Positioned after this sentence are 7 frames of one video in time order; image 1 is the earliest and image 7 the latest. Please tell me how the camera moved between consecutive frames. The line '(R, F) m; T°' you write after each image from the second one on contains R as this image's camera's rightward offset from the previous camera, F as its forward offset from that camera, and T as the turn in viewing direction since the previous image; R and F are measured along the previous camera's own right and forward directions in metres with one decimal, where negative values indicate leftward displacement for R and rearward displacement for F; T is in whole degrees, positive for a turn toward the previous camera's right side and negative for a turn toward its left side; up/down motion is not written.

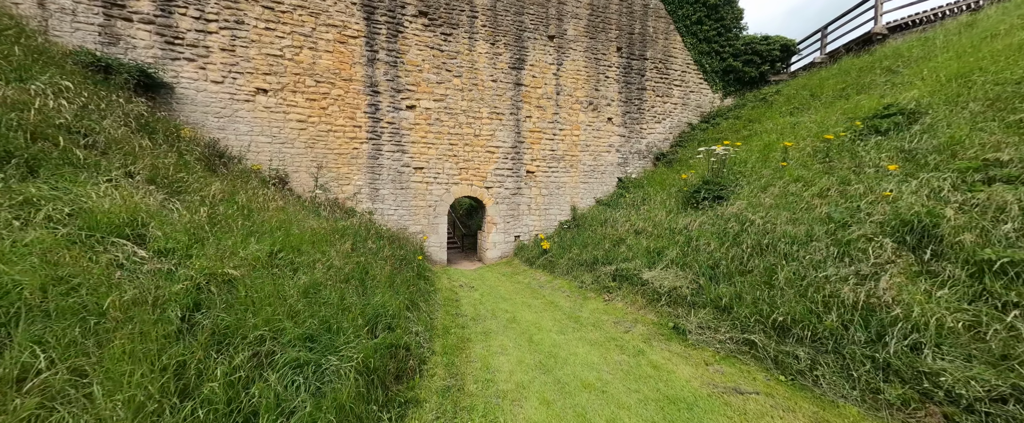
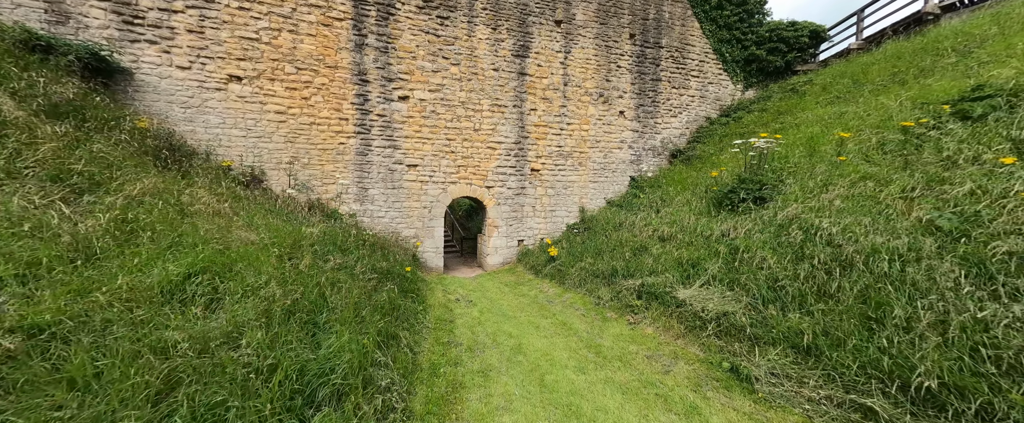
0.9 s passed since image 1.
(0.0, +0.7) m; 0°
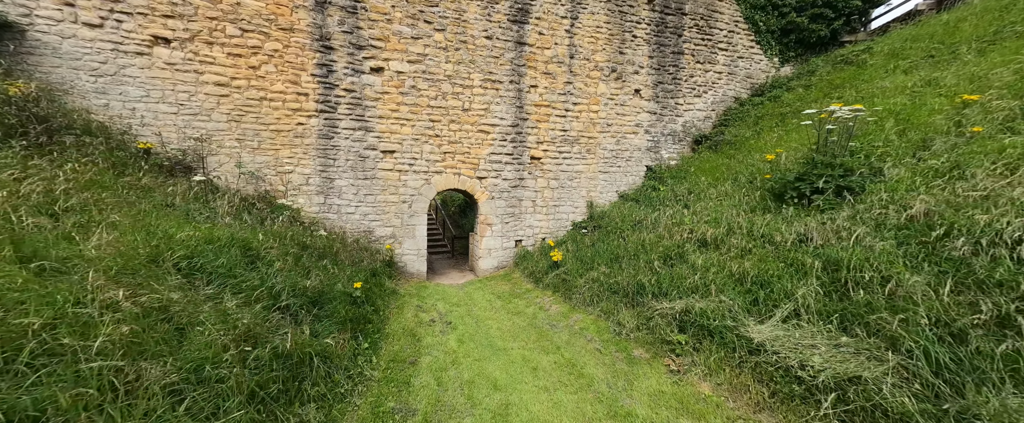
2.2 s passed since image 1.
(+0.1, +1.1) m; 0°
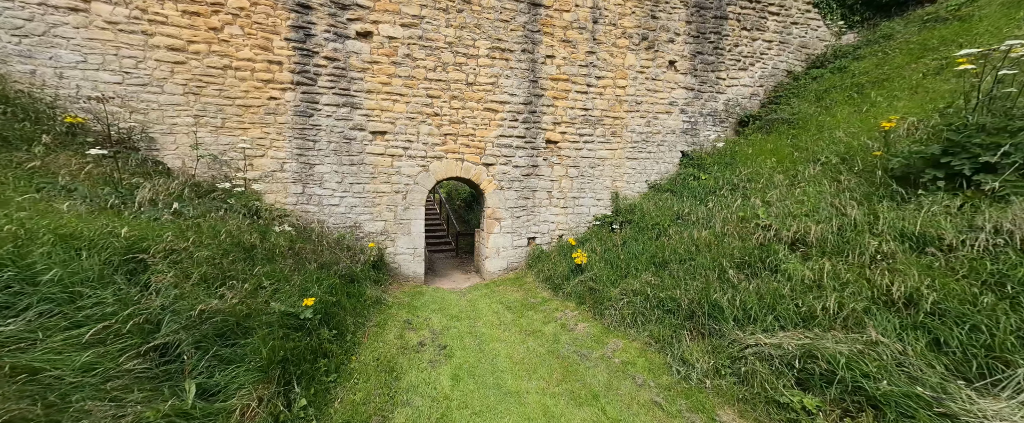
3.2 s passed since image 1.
(0.0, +0.9) m; -2°
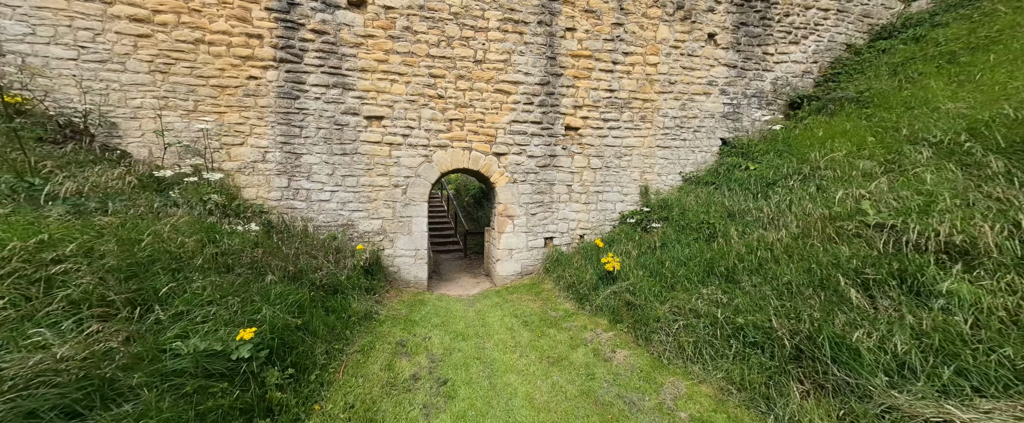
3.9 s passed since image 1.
(-0.1, +0.7) m; -2°
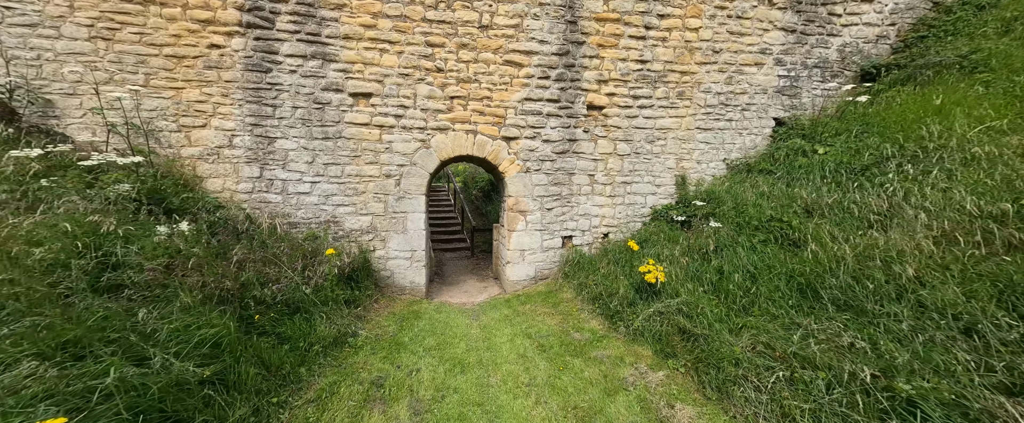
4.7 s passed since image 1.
(0.0, +0.7) m; -2°
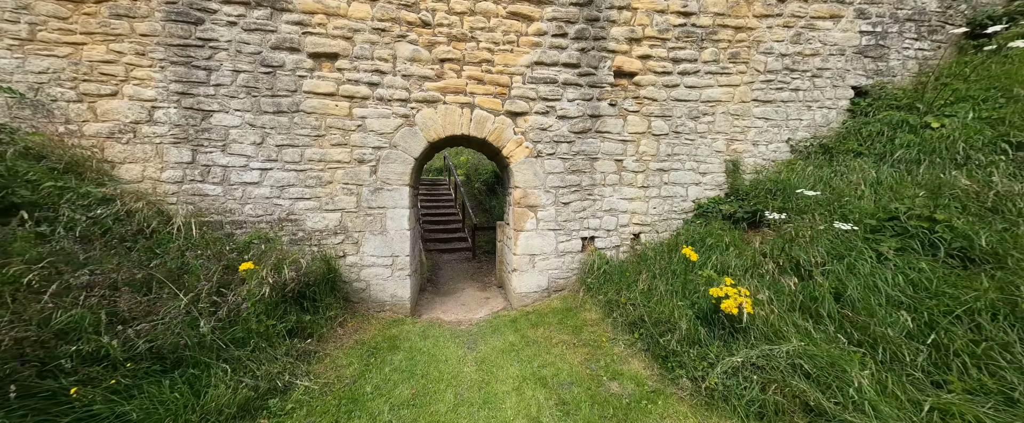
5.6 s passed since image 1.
(0.0, +0.8) m; -1°
